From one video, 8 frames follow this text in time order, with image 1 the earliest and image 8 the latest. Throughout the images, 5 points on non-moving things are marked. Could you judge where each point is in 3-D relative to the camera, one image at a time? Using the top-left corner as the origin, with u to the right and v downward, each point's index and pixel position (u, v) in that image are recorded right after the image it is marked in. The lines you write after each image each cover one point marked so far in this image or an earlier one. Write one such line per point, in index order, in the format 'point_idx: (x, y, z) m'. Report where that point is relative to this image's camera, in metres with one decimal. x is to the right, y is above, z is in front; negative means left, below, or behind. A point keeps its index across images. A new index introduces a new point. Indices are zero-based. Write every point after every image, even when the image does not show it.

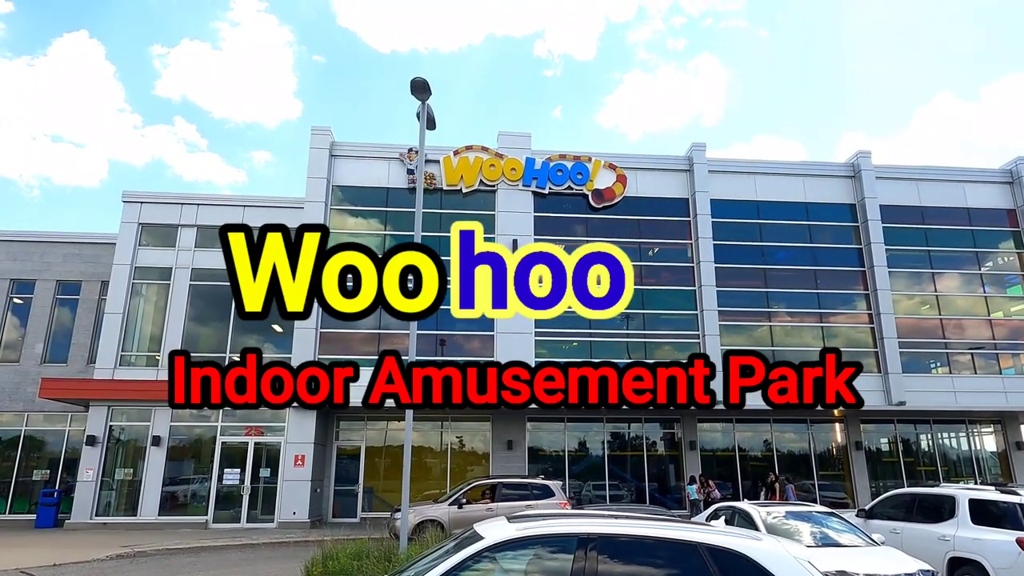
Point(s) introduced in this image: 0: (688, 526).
0: (+1.1, -1.5, +4.3) m
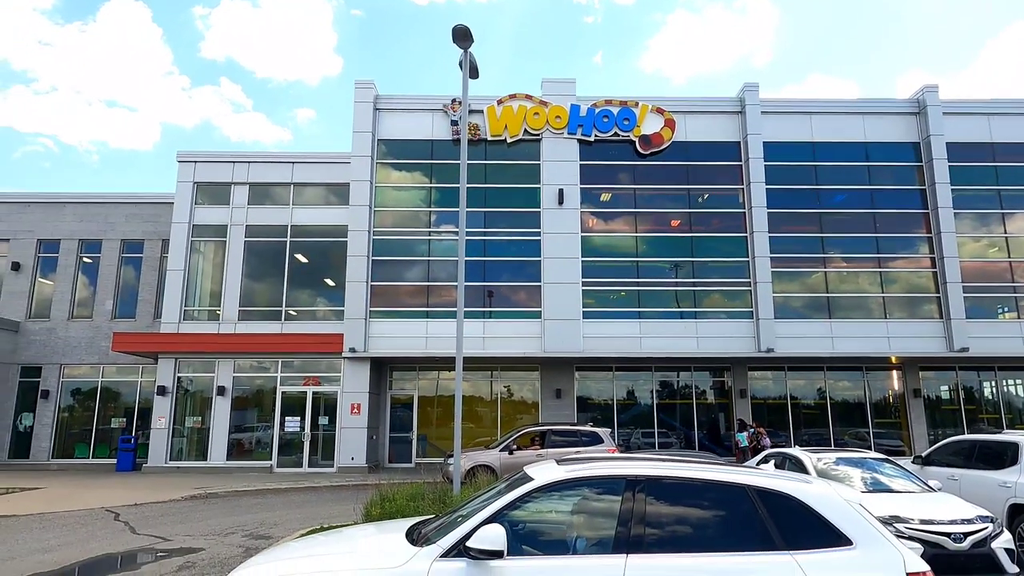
0: (+1.5, -1.2, +4.3) m
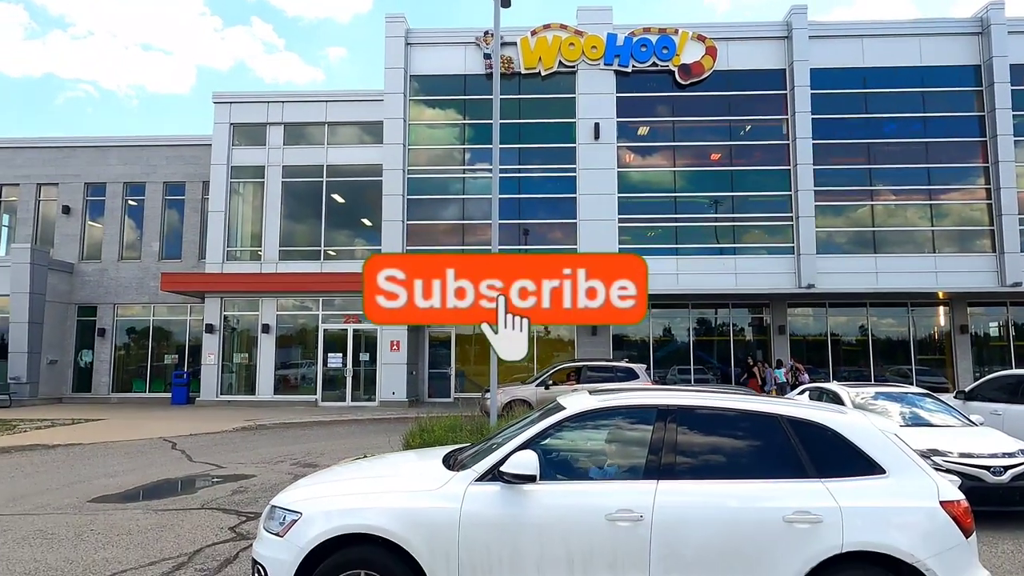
0: (+1.7, -0.7, +4.3) m
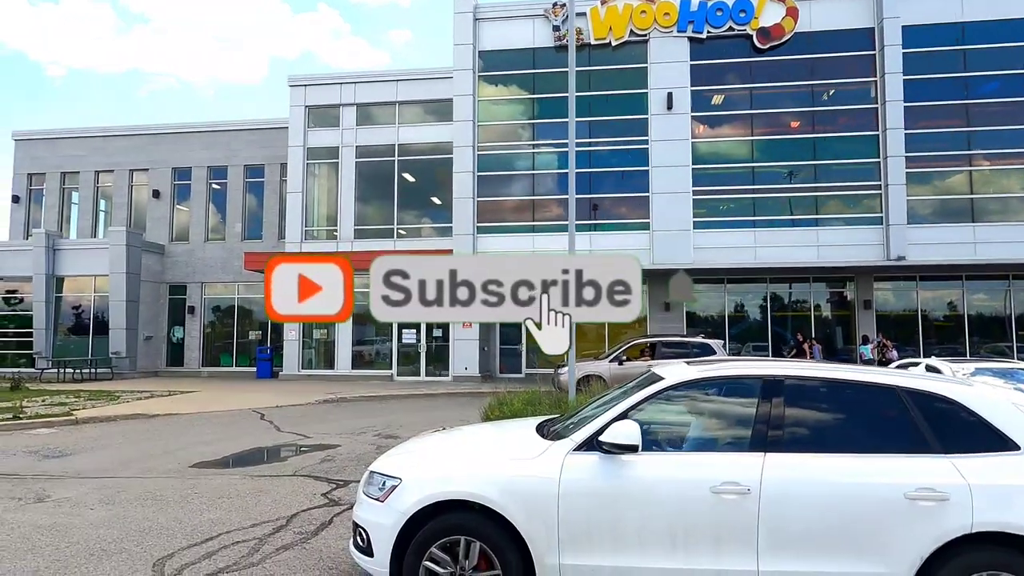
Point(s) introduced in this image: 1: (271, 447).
0: (+2.3, -0.5, +4.1) m
1: (-3.9, -2.6, +10.7) m
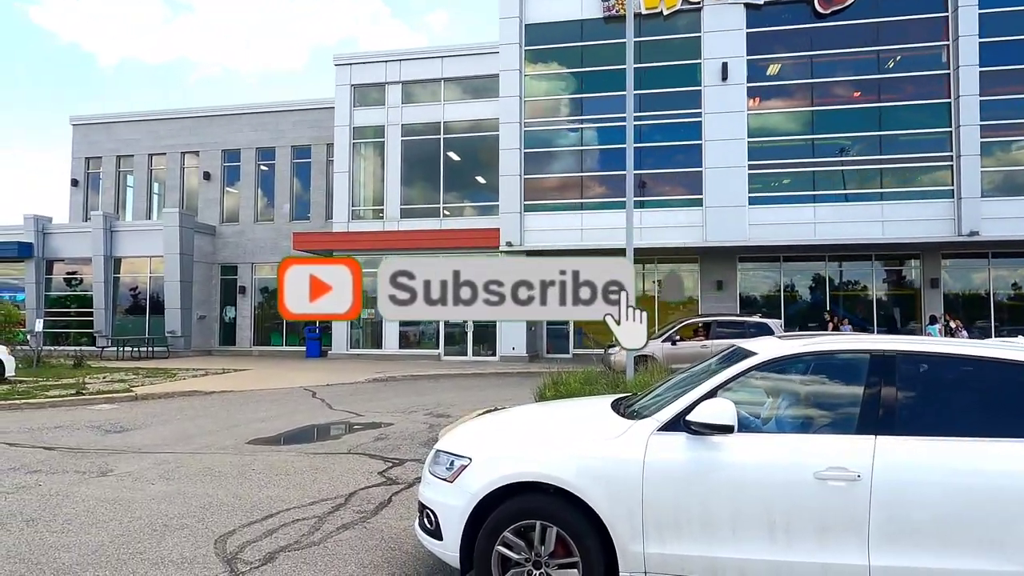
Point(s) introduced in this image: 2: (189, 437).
0: (+2.7, -0.3, +3.6) m
1: (-3.0, -2.2, +10.6) m
2: (-4.6, -2.1, +9.3) m
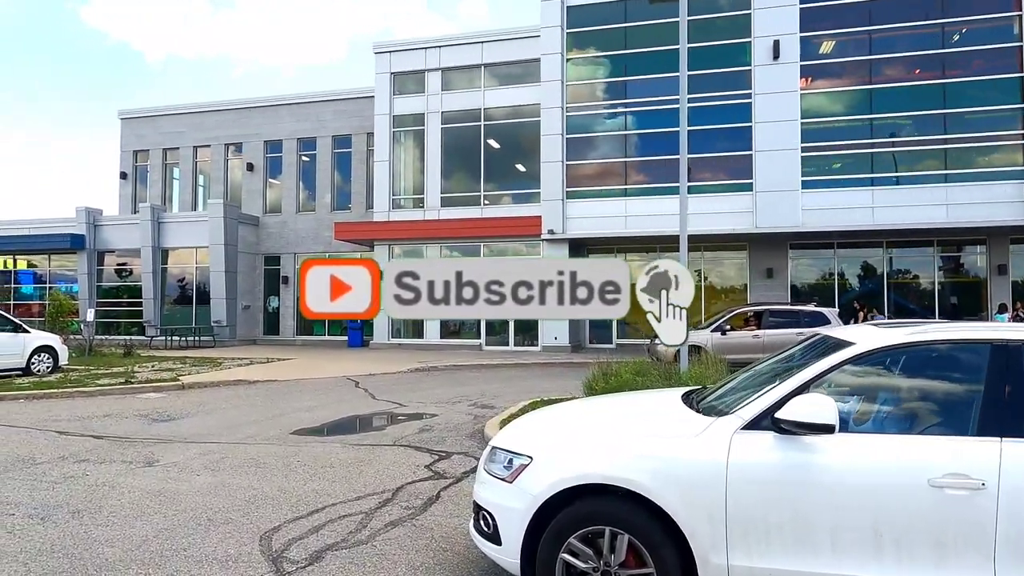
0: (+3.1, -0.2, +3.2) m
1: (-2.3, -2.0, +10.5) m
2: (-3.9, -1.9, +9.3) m
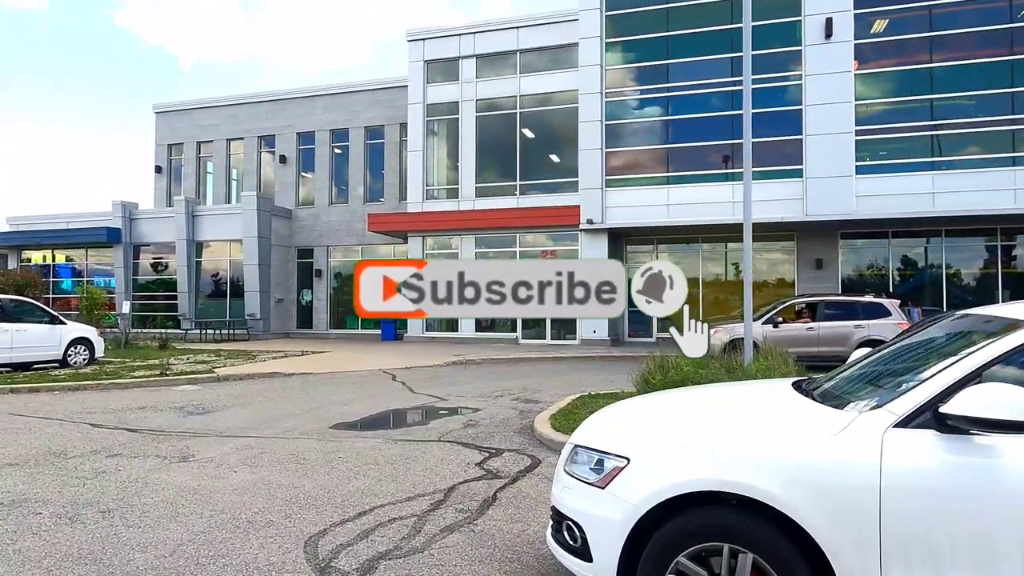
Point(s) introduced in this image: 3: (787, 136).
0: (+3.4, -0.1, +2.5) m
1: (-1.6, -1.8, +10.0) m
2: (-3.2, -1.8, +8.9) m
3: (+7.7, +4.2, +18.6) m
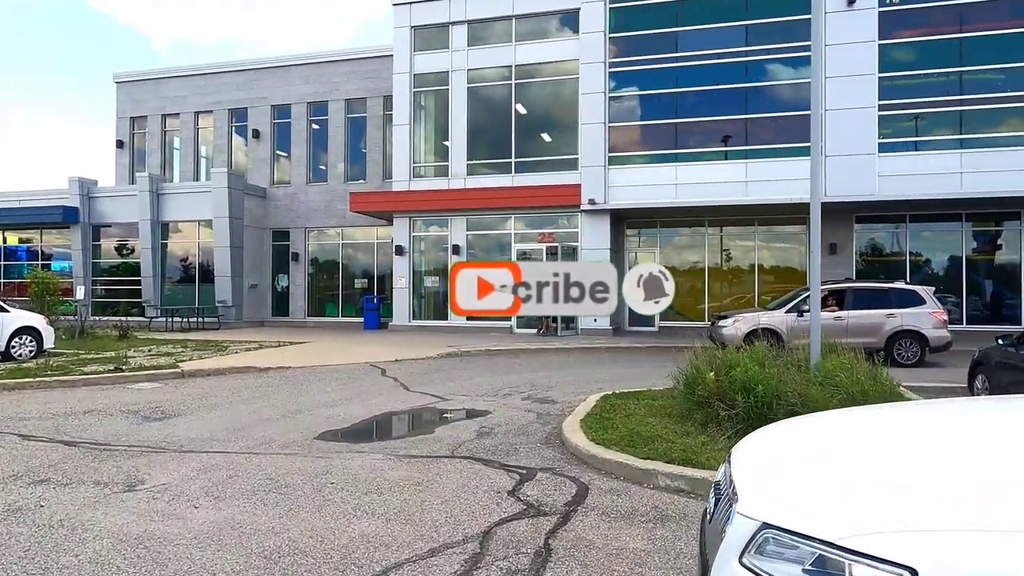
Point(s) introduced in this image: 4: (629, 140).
0: (+3.9, 0.0, +1.2) m
1: (-1.4, -1.6, +8.6) m
2: (-3.0, -1.6, +7.4) m
3: (+7.6, +4.6, +17.4) m
4: (+3.2, +4.2, +18.9) m
